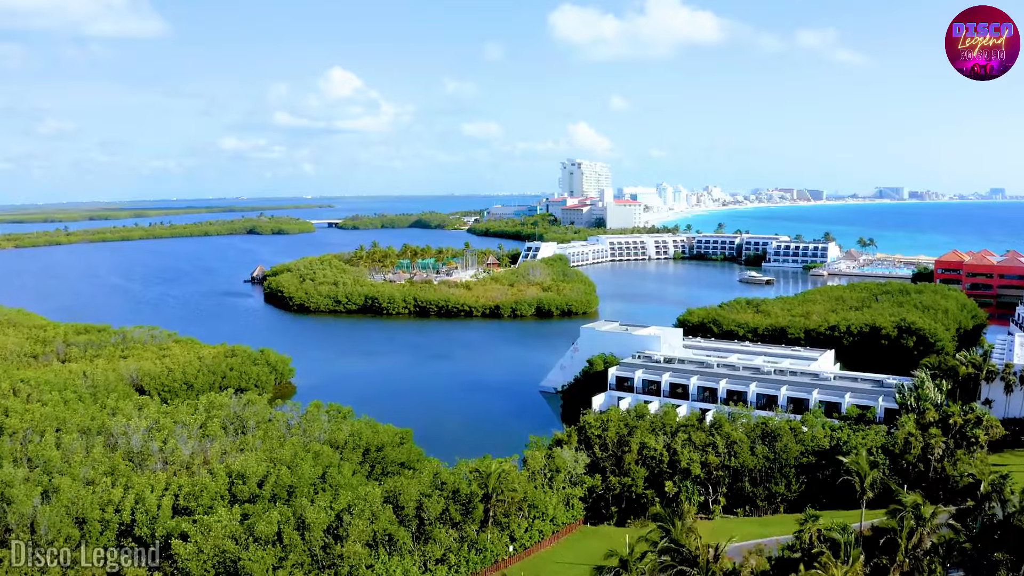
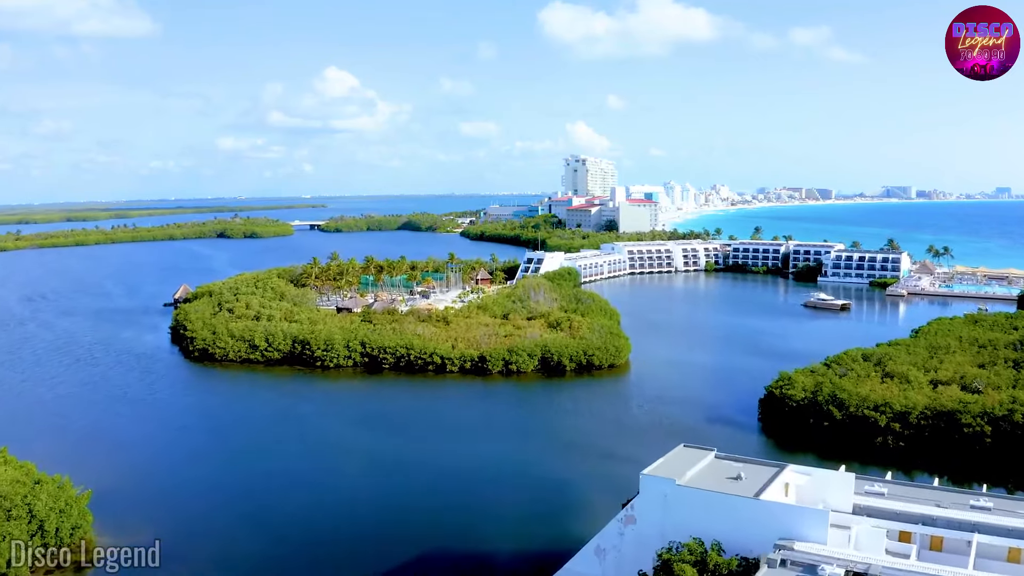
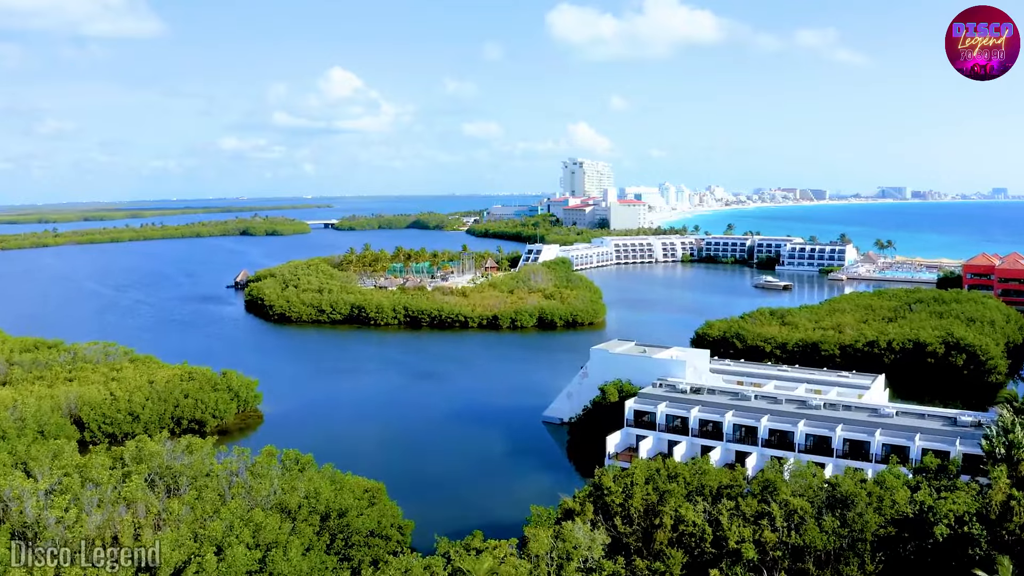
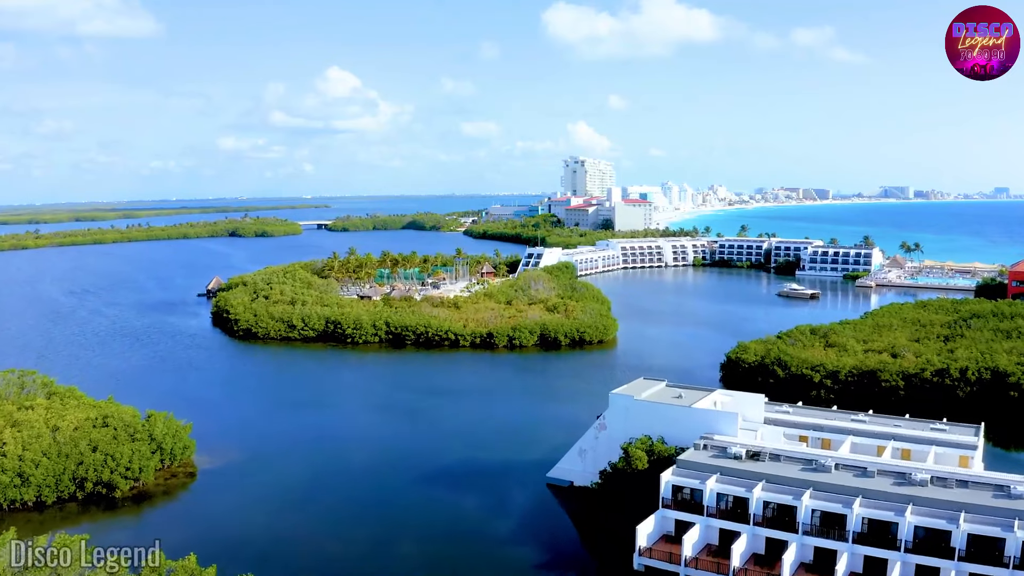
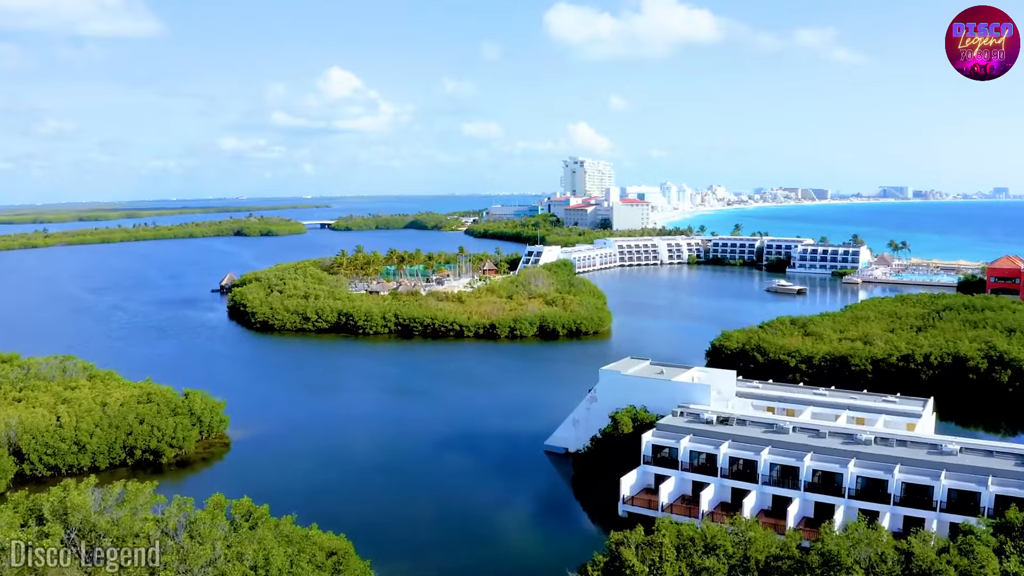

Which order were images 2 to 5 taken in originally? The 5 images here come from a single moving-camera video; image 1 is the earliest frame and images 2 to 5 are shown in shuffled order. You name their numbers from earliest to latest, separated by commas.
3, 5, 4, 2
